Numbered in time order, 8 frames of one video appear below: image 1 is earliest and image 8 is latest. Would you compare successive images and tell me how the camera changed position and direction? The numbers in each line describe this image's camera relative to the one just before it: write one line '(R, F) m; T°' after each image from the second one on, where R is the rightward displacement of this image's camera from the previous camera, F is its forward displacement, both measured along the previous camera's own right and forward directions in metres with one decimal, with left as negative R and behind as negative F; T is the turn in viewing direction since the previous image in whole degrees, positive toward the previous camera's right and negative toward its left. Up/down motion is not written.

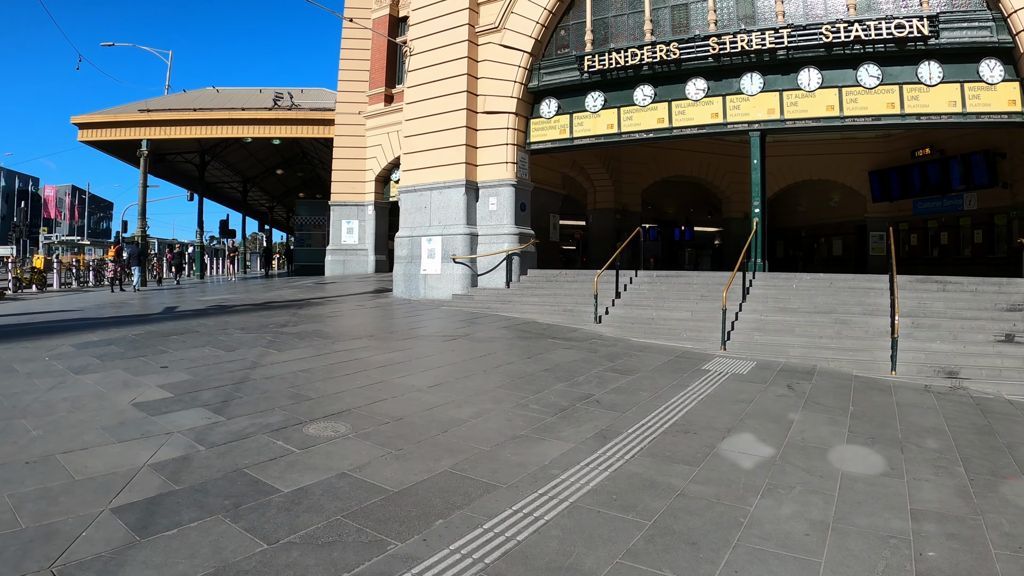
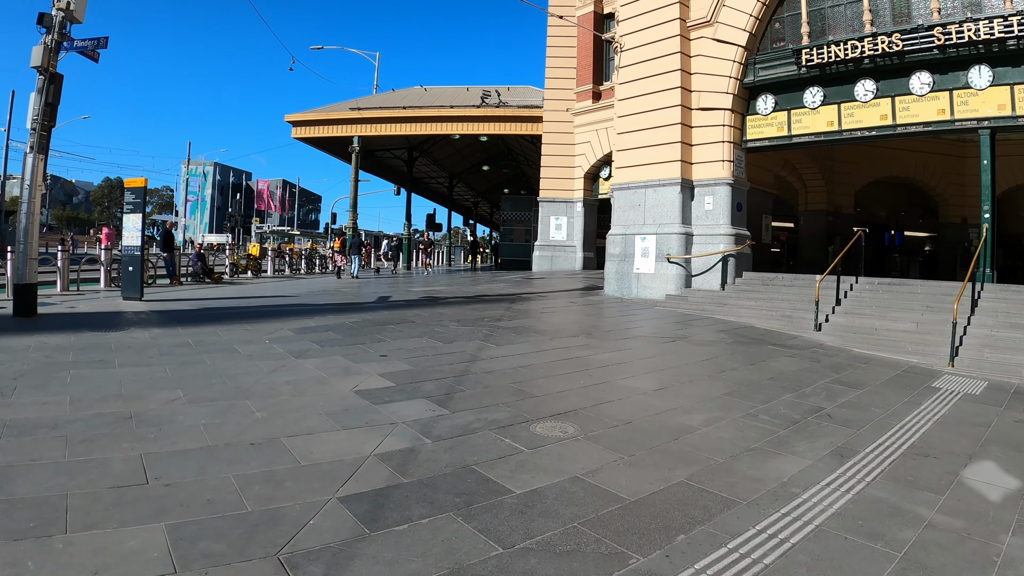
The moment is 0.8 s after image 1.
(-0.1, +0.2) m; -9°
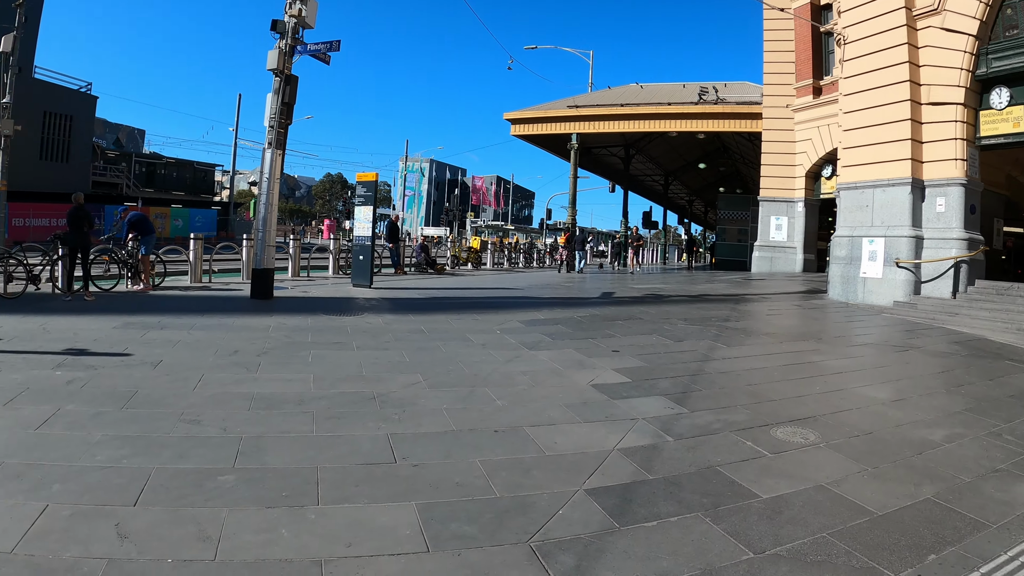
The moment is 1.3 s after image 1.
(-0.1, 0.0) m; -10°
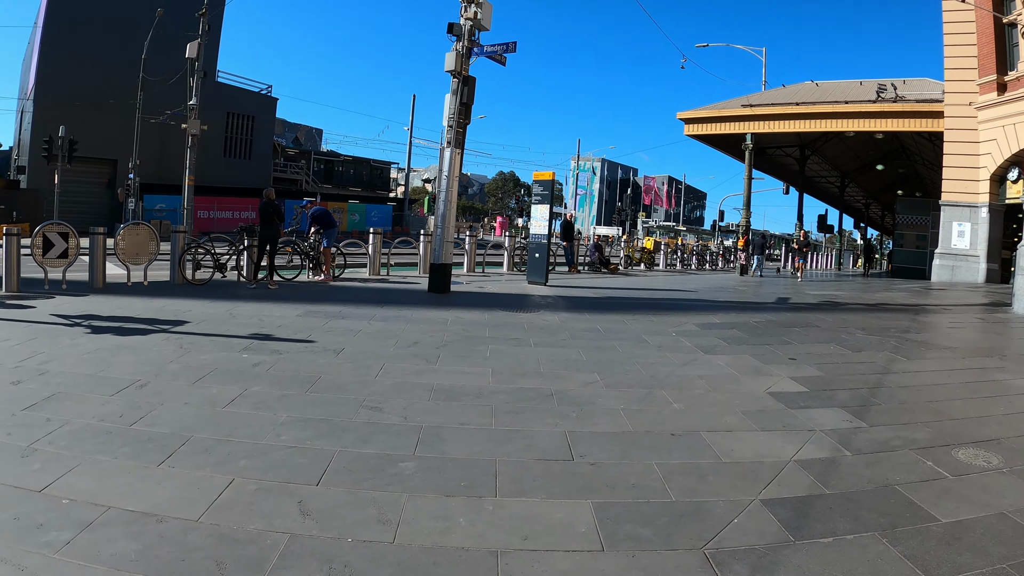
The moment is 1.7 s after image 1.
(0.0, -0.1) m; -8°
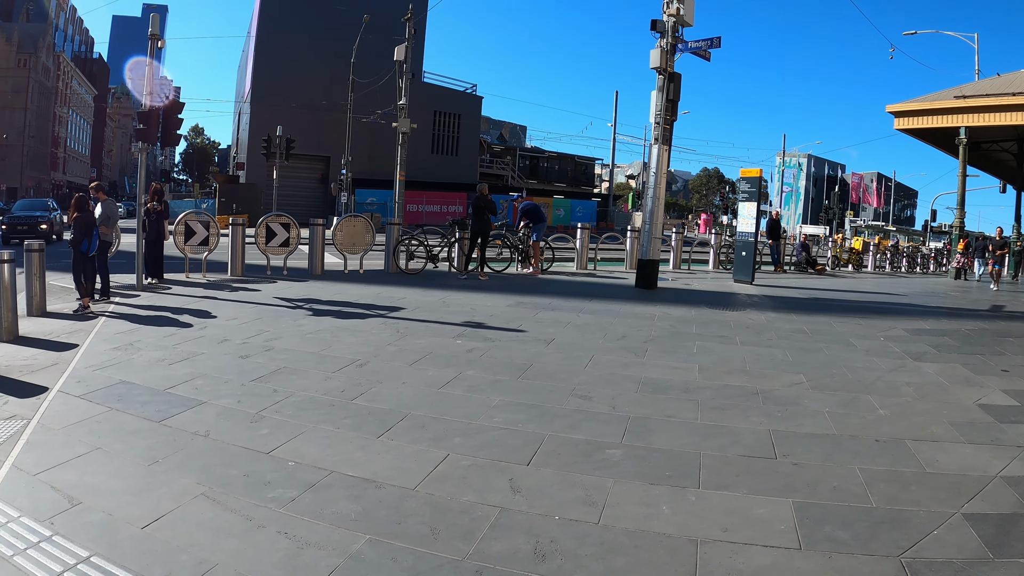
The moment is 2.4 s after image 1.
(0.0, -0.2) m; -10°
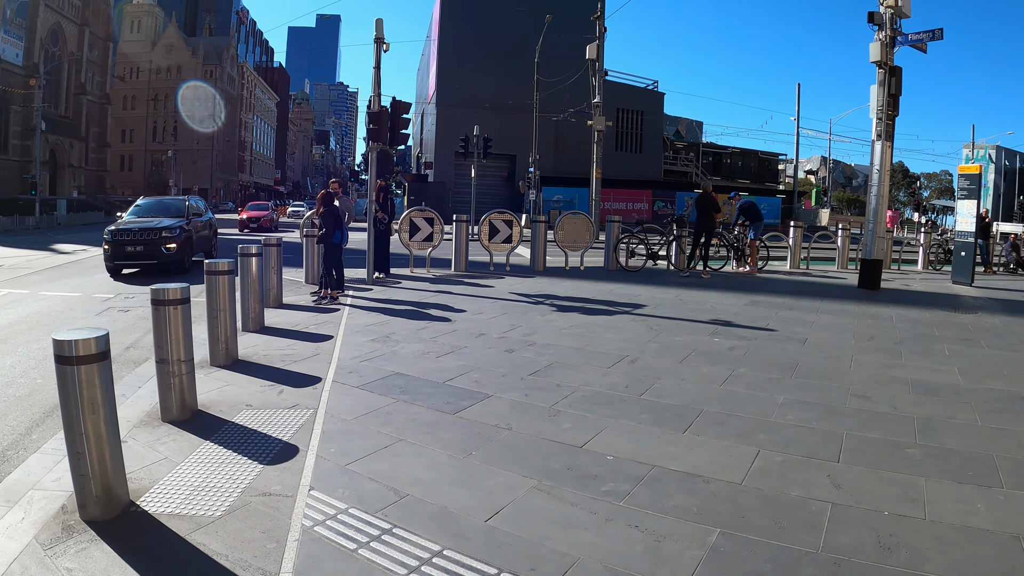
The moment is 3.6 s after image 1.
(-0.5, -0.1) m; -9°
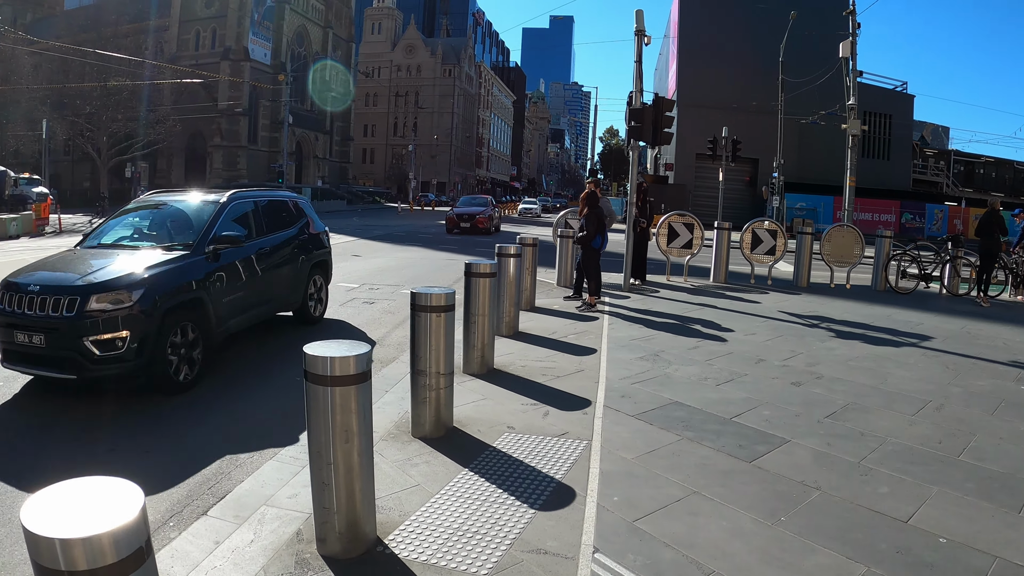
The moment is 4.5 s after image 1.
(-0.3, +0.5) m; -11°
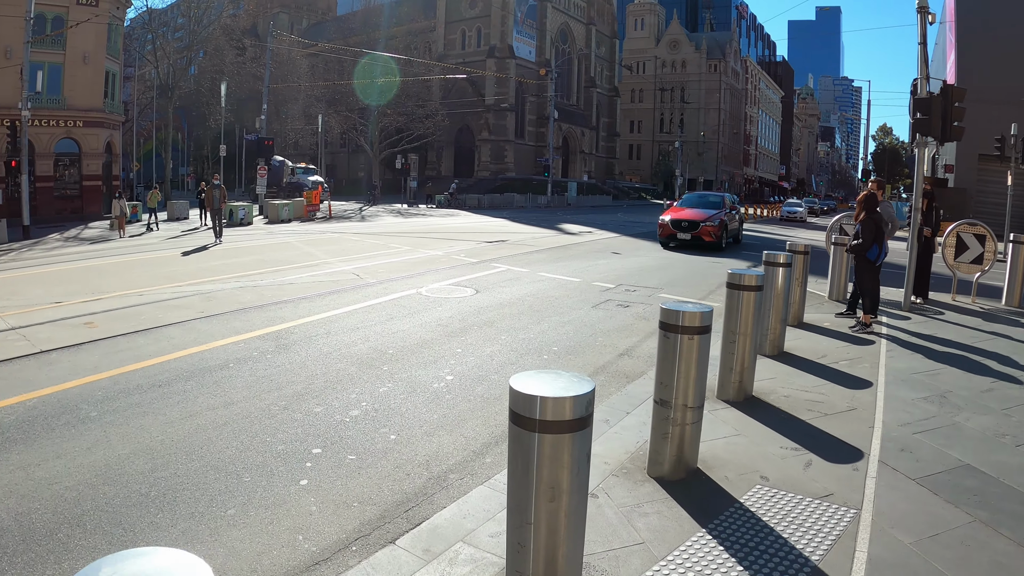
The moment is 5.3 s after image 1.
(0.0, +0.6) m; -13°
